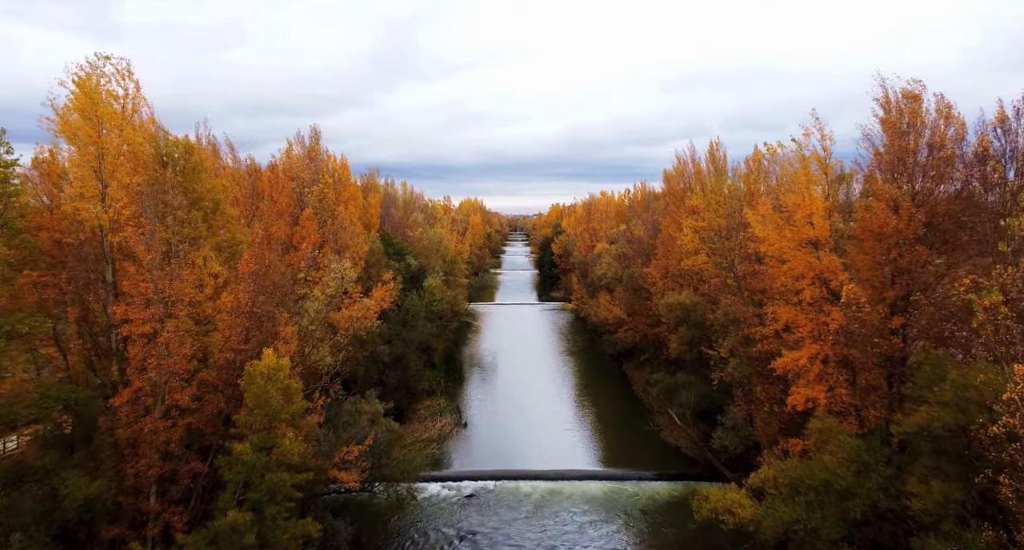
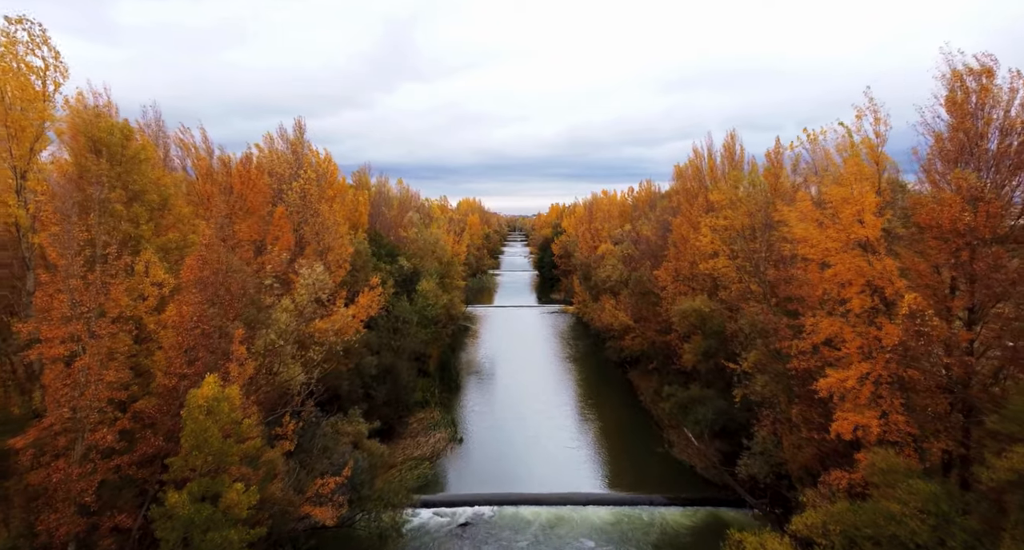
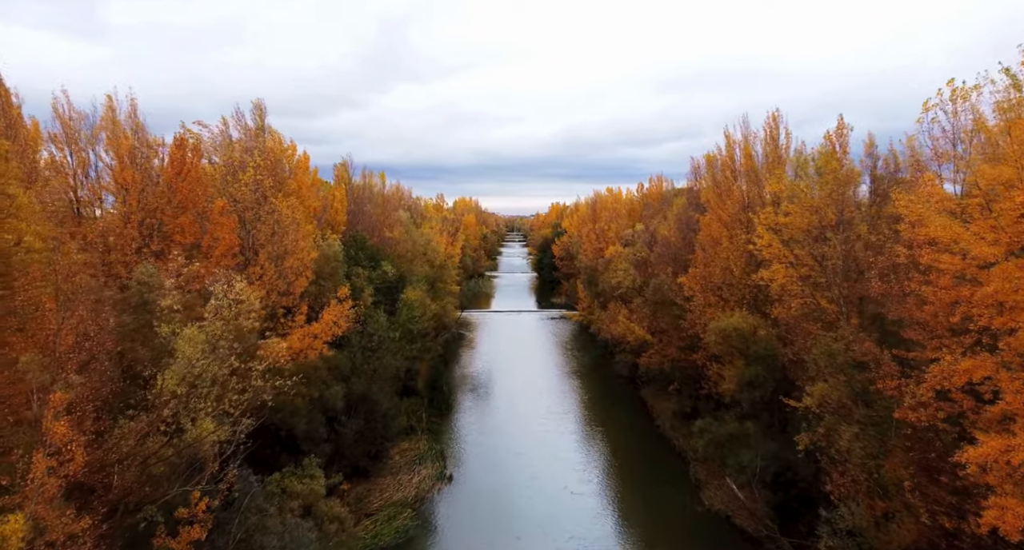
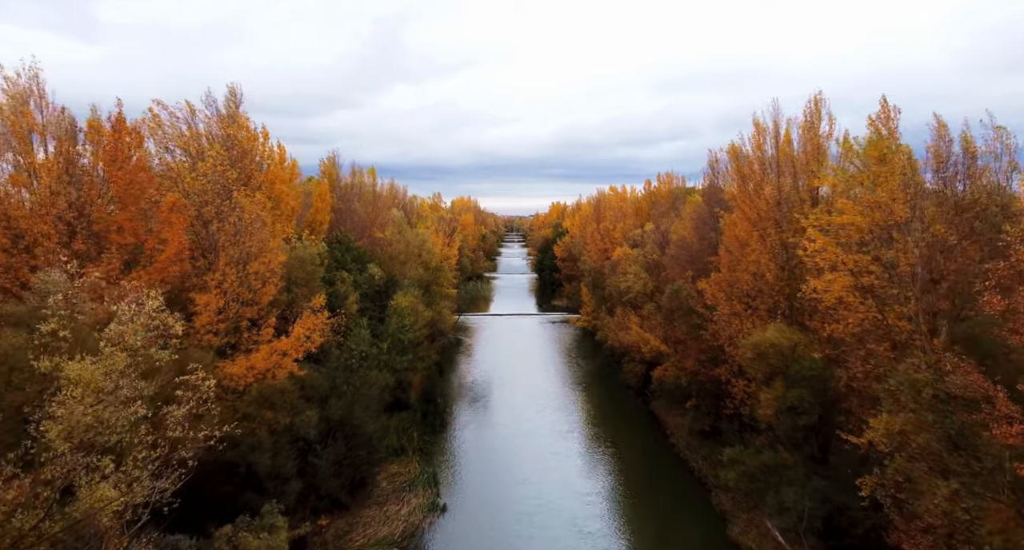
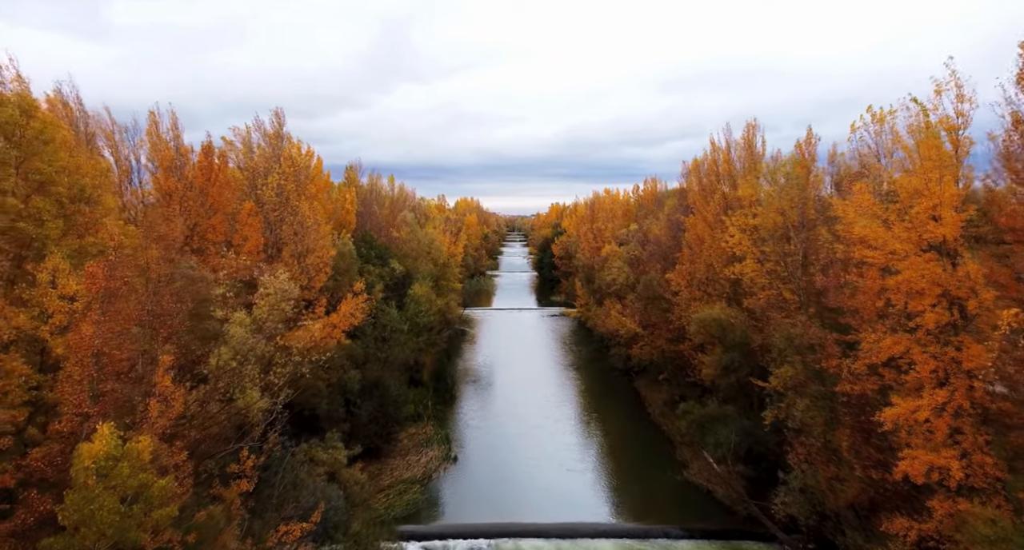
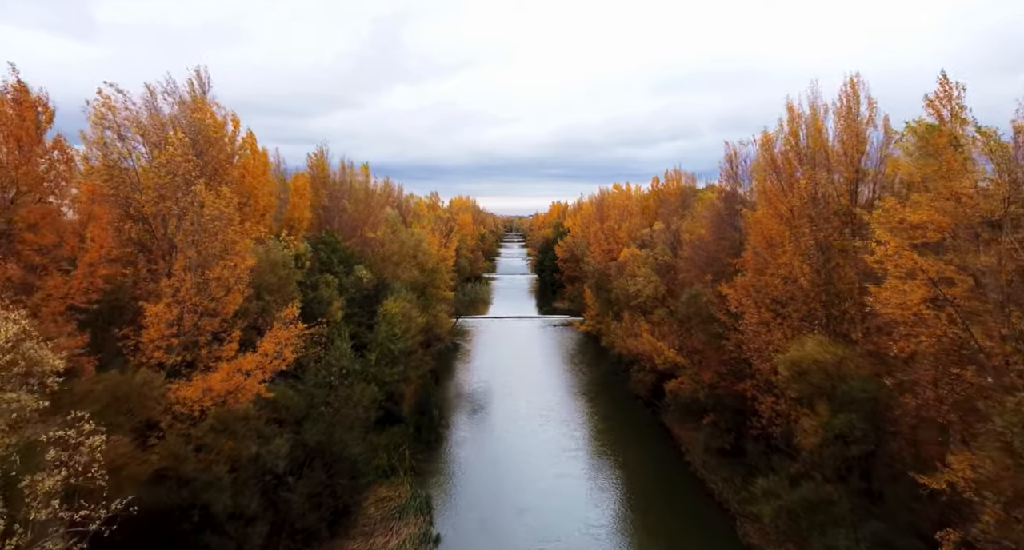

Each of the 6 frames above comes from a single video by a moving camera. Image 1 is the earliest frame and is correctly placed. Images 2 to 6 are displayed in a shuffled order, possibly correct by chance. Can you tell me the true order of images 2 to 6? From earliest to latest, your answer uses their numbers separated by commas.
2, 5, 3, 4, 6
